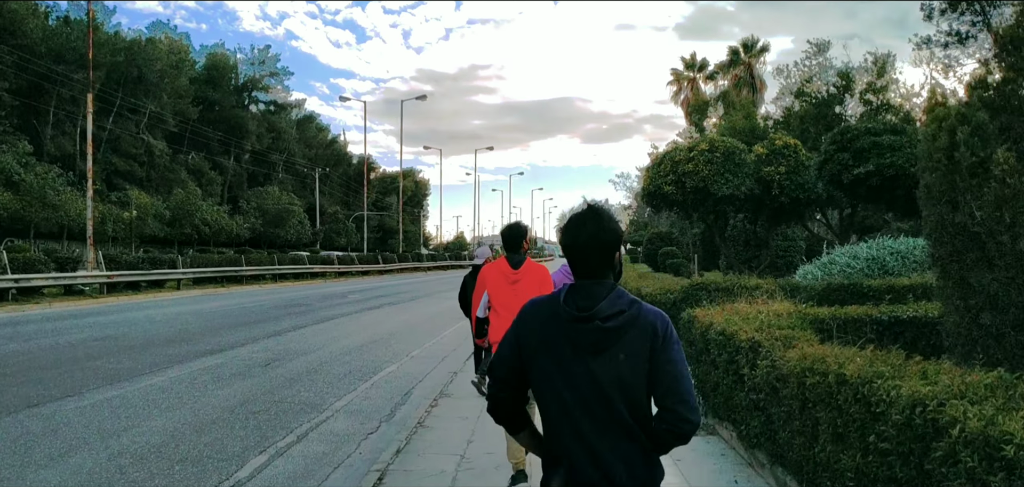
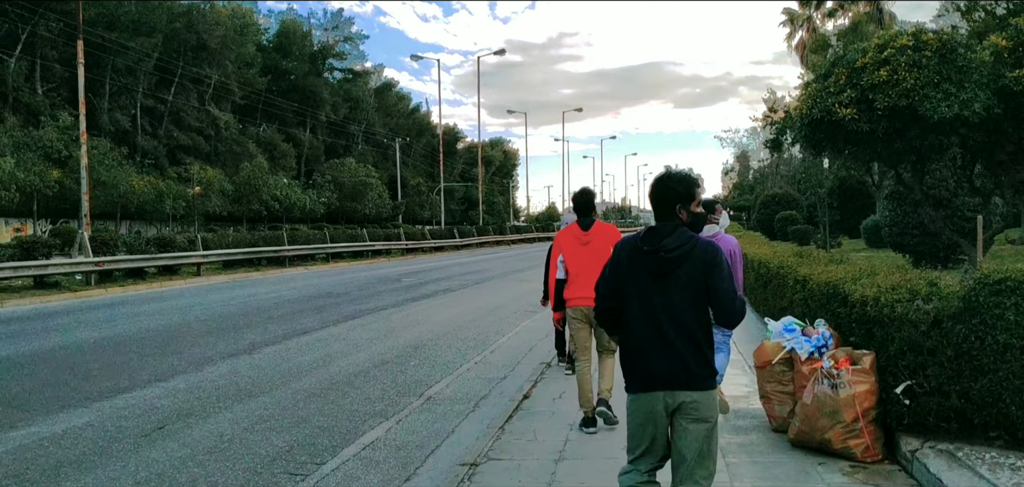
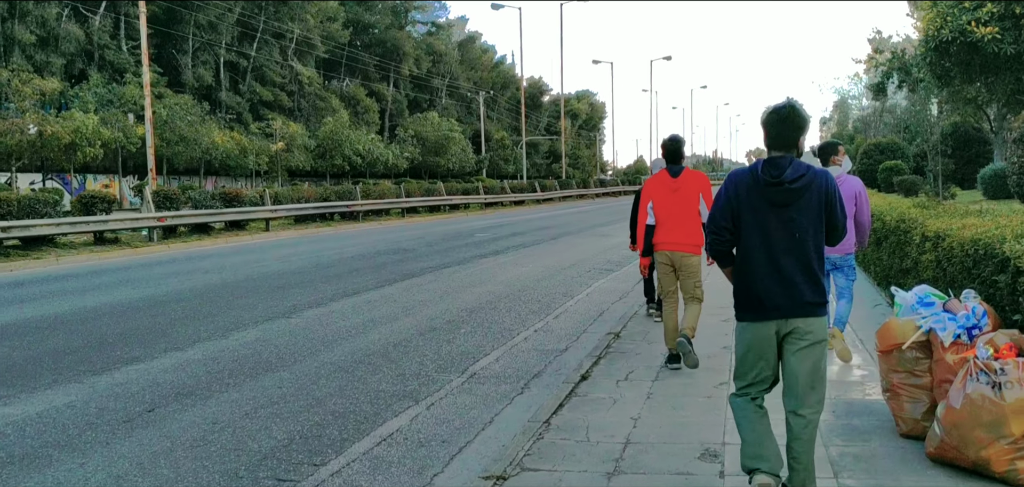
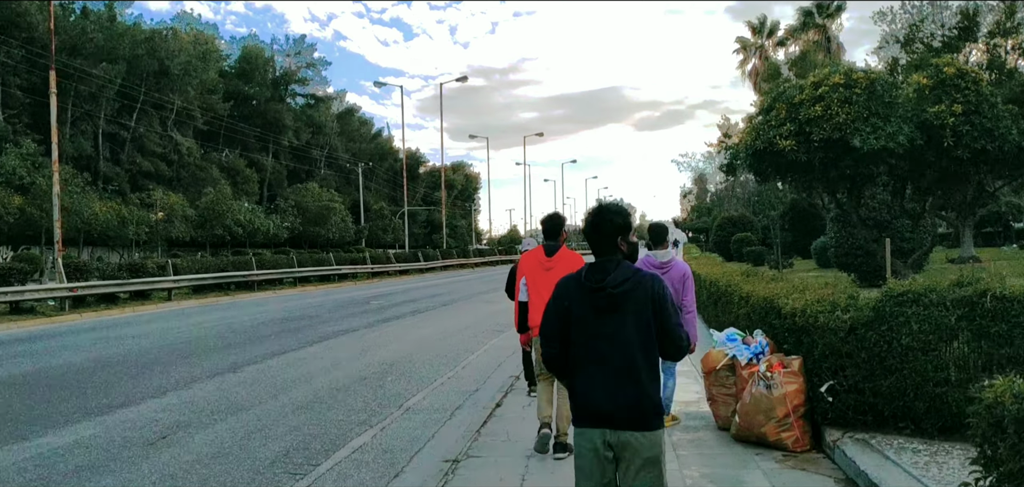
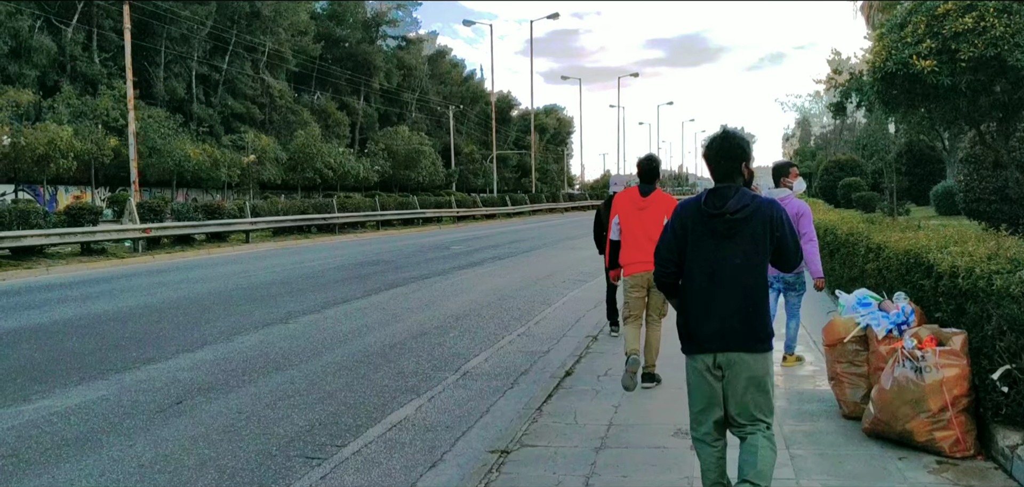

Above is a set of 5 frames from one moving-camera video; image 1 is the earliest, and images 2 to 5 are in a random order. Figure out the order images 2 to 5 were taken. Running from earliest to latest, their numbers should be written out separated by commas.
4, 2, 5, 3
